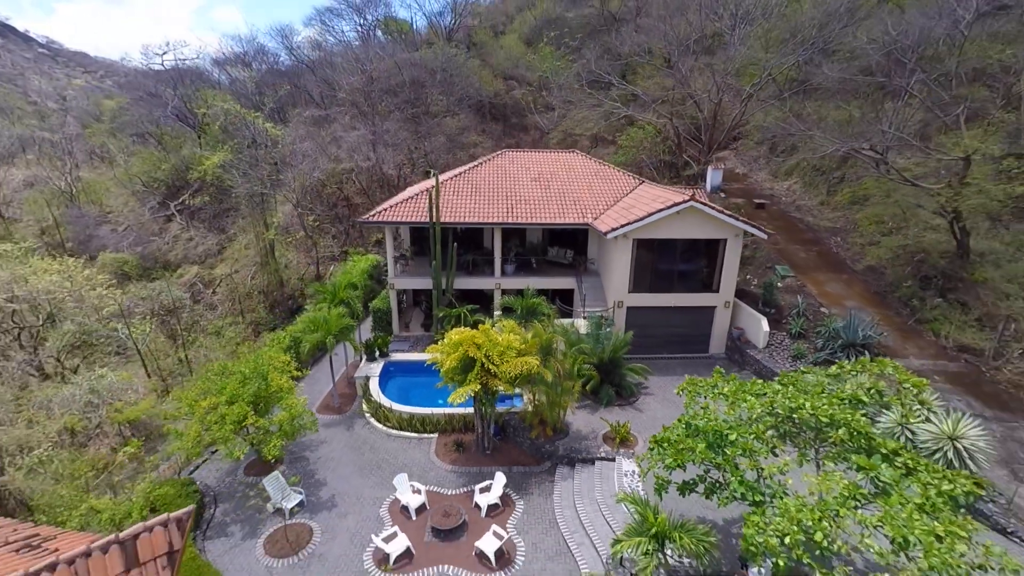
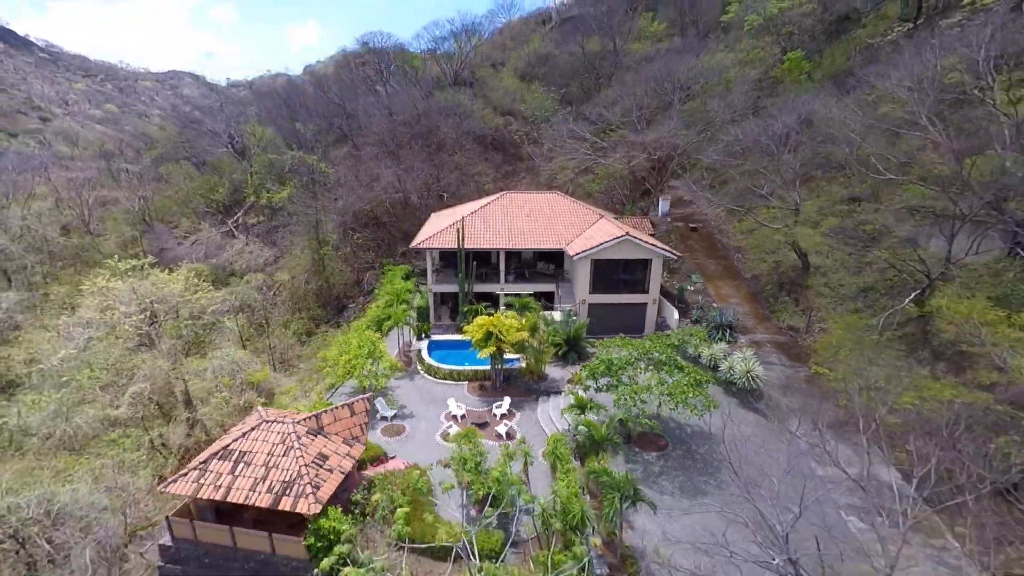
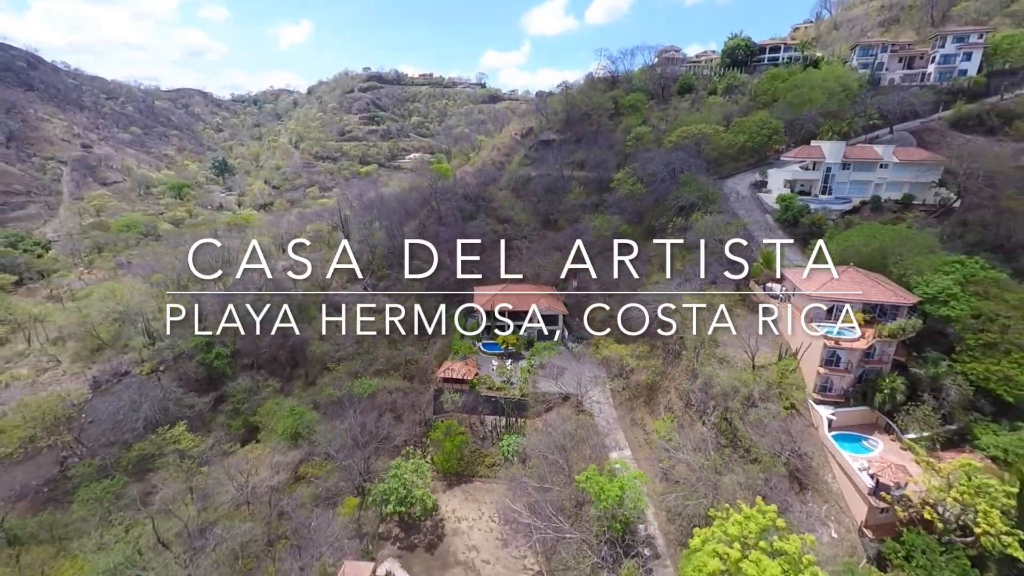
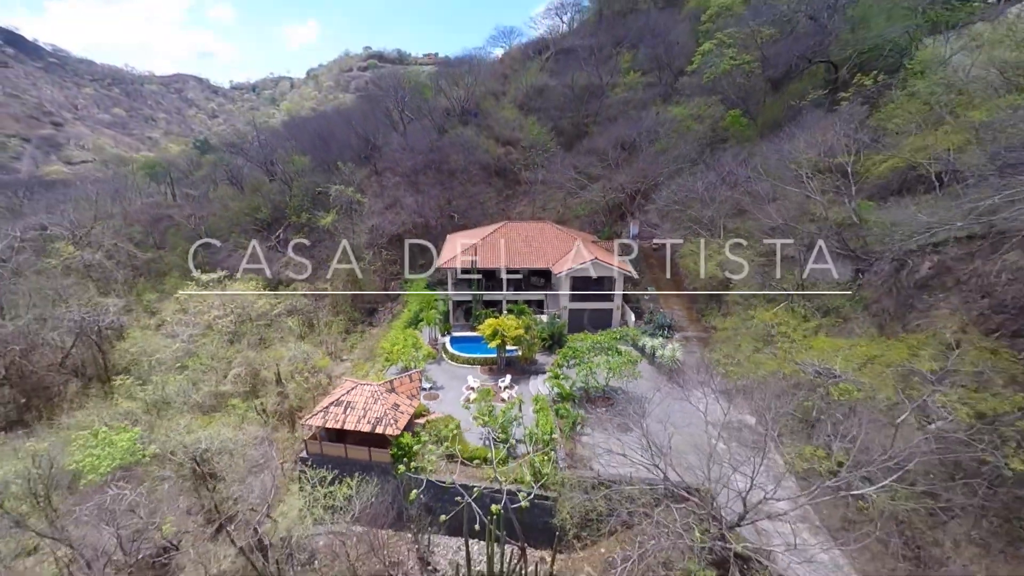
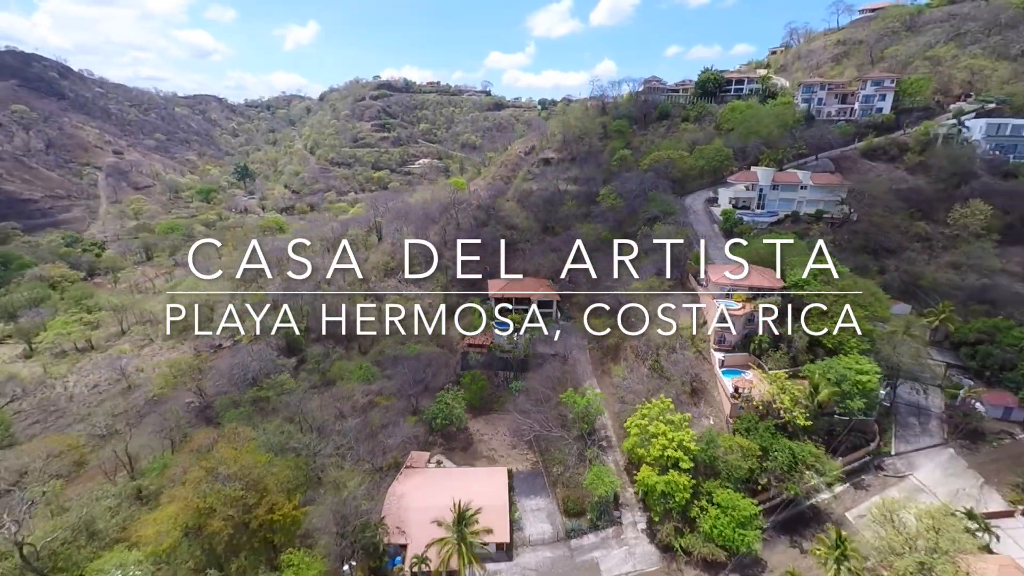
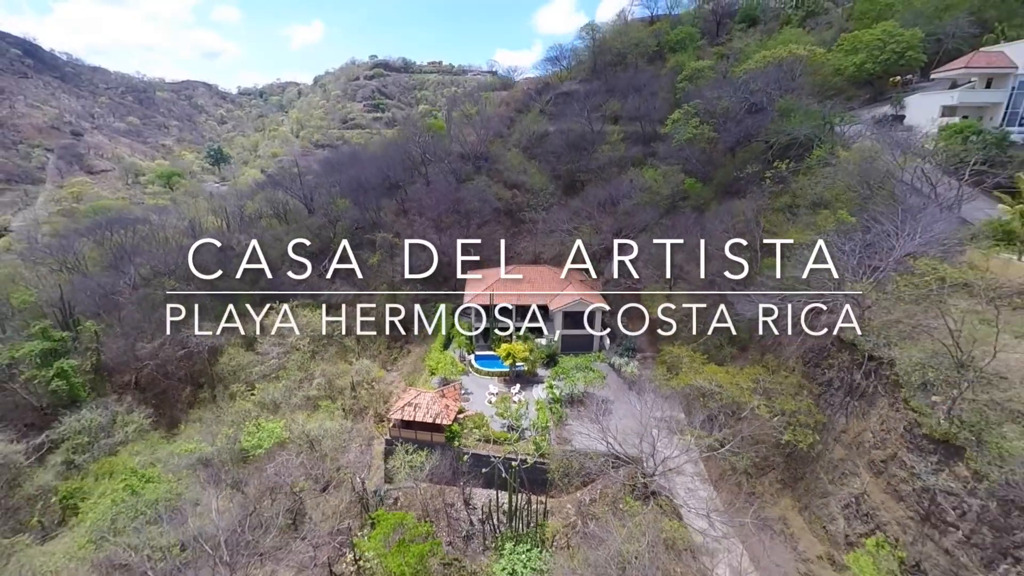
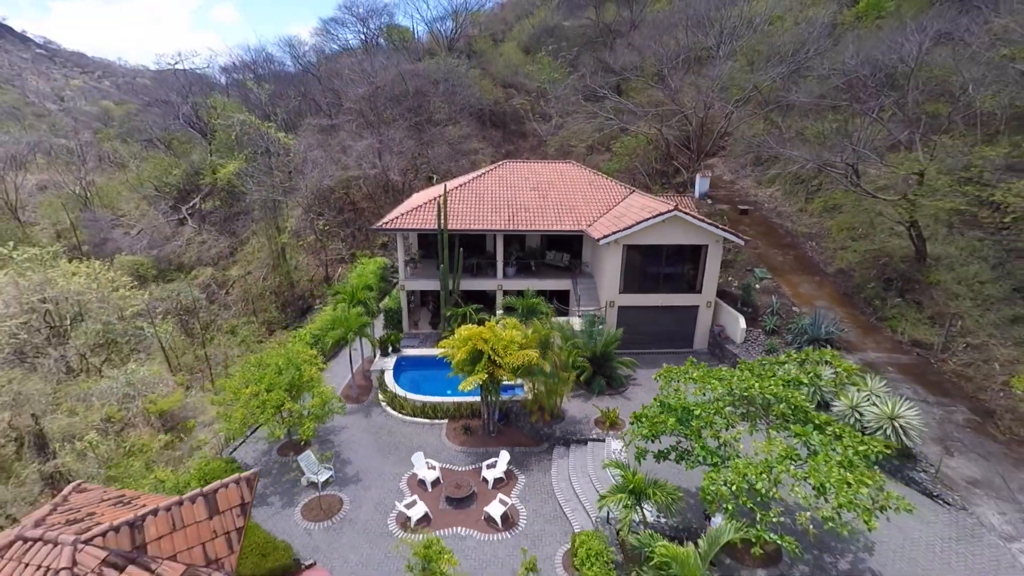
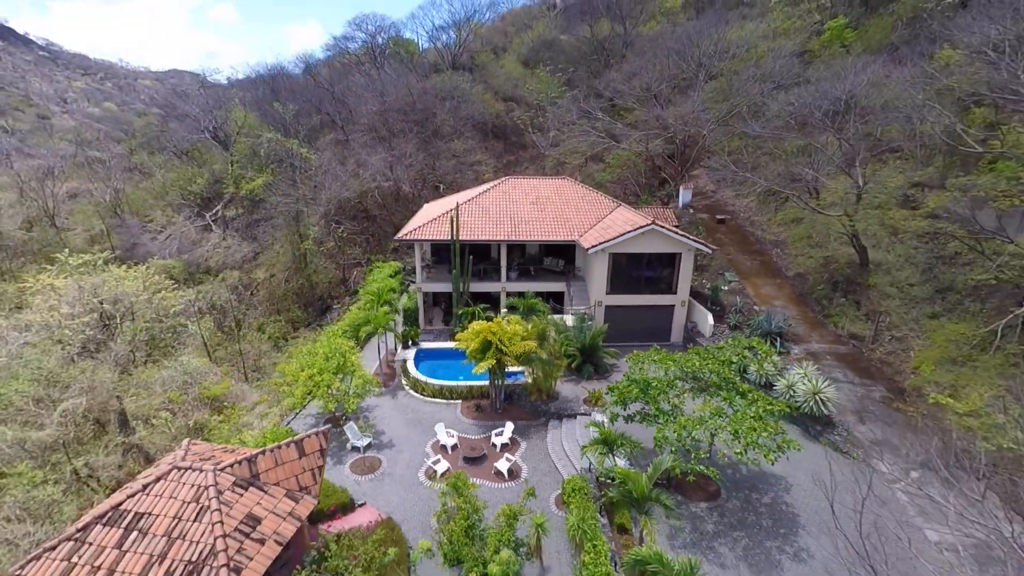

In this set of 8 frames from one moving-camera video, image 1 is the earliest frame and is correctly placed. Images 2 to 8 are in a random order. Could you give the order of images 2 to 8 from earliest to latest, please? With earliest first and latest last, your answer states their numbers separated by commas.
7, 8, 2, 4, 6, 3, 5
